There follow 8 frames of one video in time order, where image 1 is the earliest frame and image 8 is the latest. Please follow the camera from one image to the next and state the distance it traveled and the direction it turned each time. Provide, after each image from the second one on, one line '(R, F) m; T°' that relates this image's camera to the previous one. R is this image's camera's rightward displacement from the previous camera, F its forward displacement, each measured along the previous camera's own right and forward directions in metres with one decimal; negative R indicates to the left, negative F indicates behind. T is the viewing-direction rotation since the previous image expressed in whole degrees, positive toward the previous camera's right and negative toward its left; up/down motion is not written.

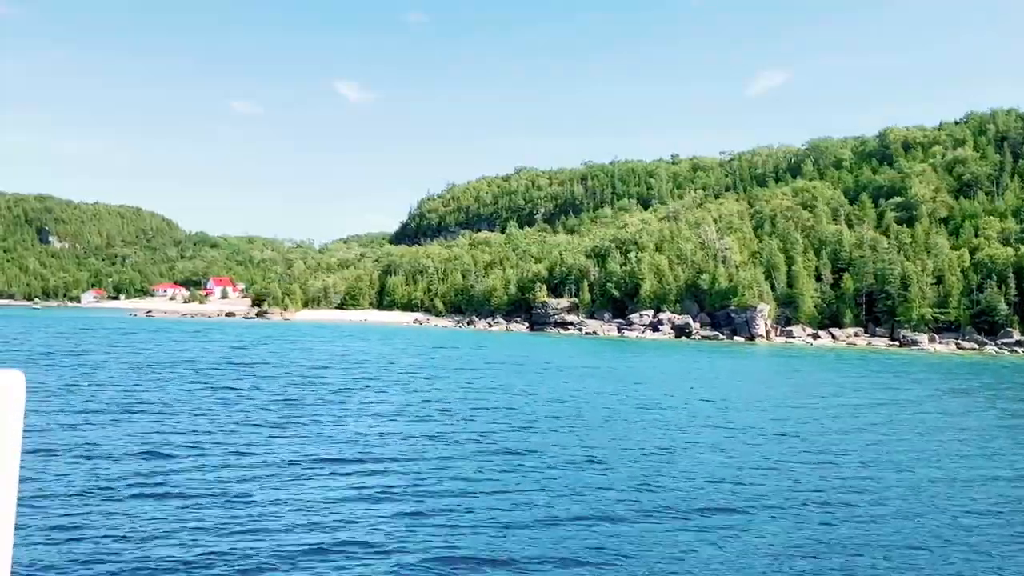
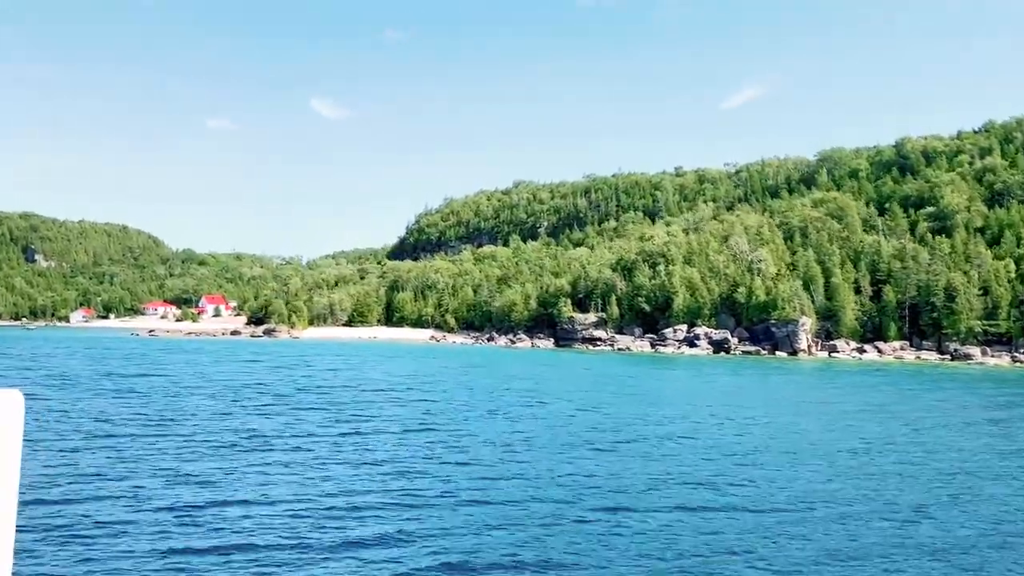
(-4.0, +3.0) m; +1°
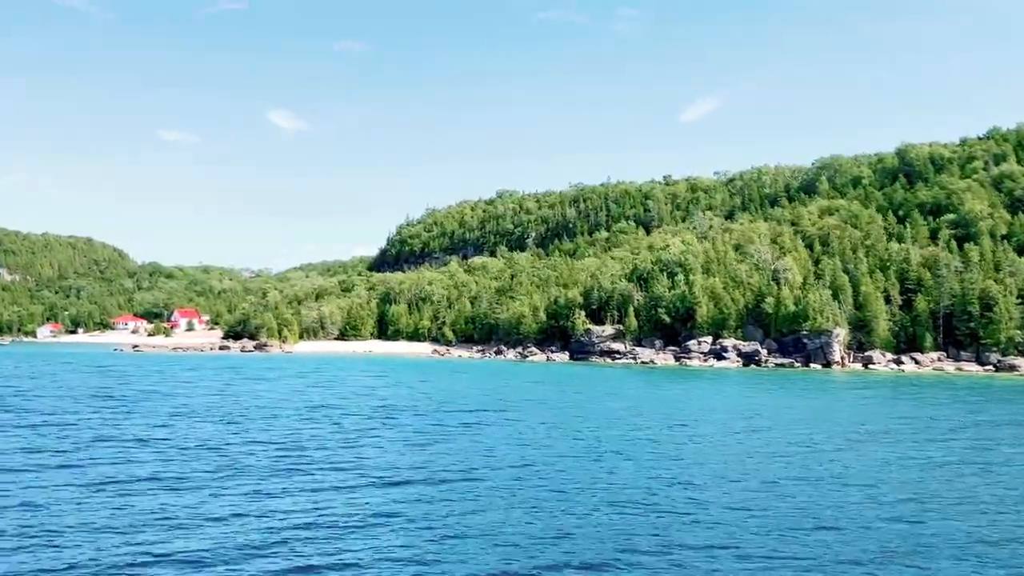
(-4.5, +3.6) m; +2°
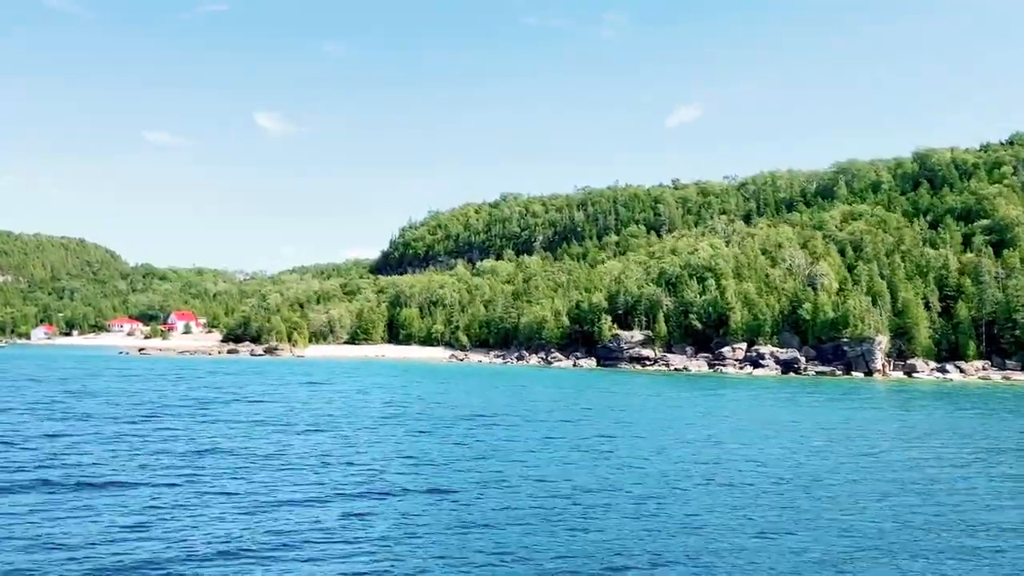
(-3.3, +2.4) m; +1°
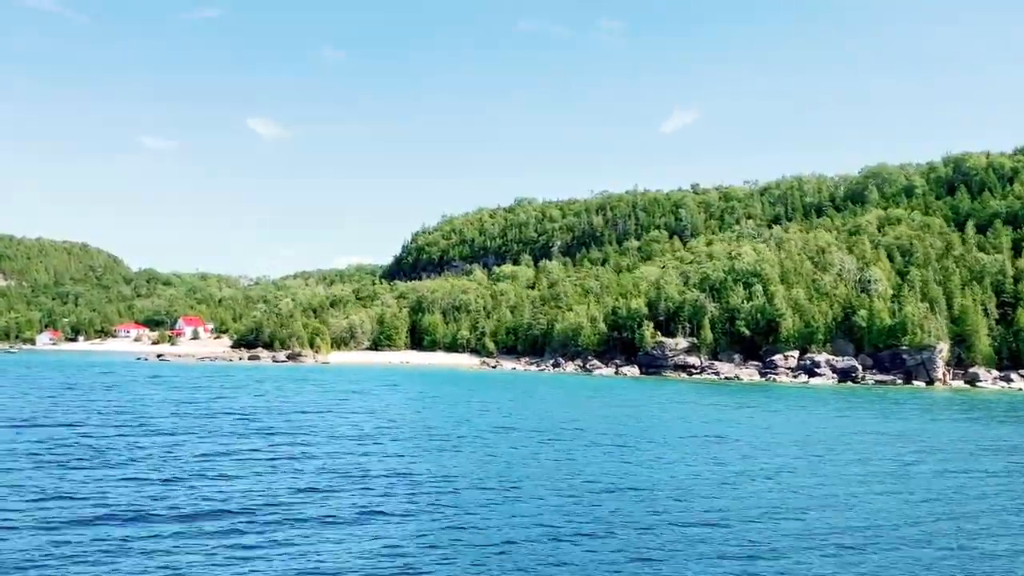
(-3.6, +2.6) m; 0°
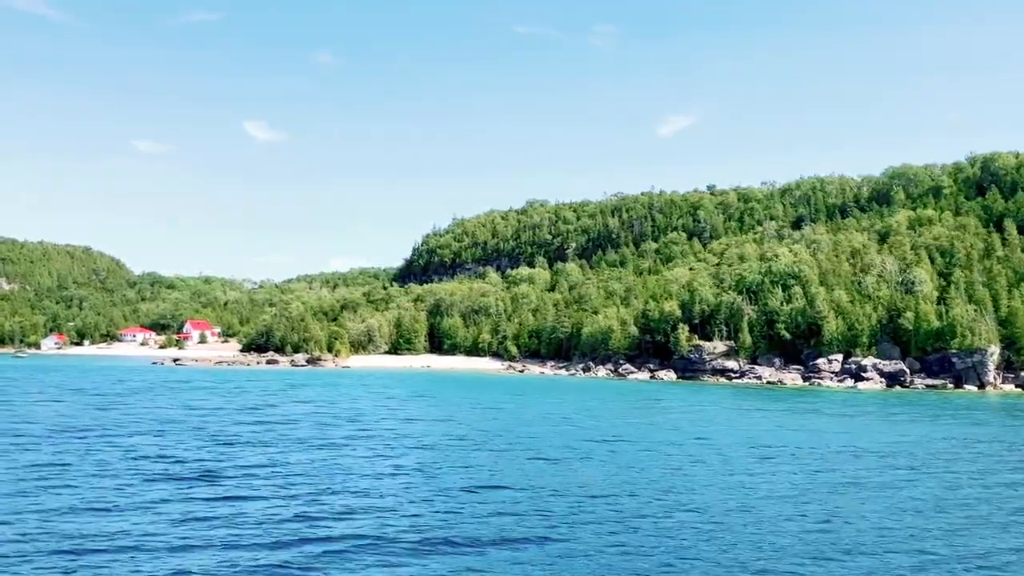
(-2.8, +2.1) m; 0°
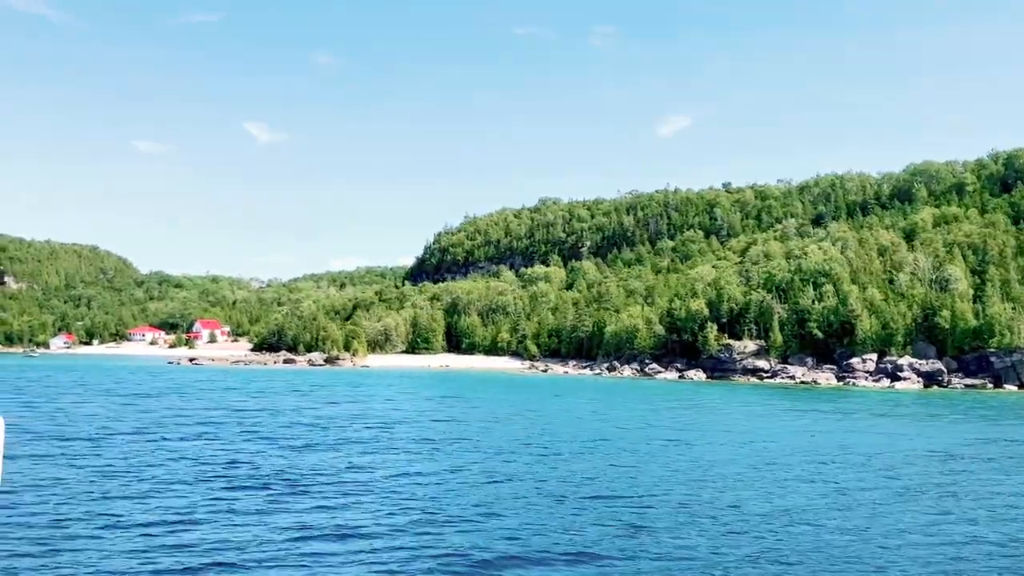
(-1.8, +1.3) m; 0°
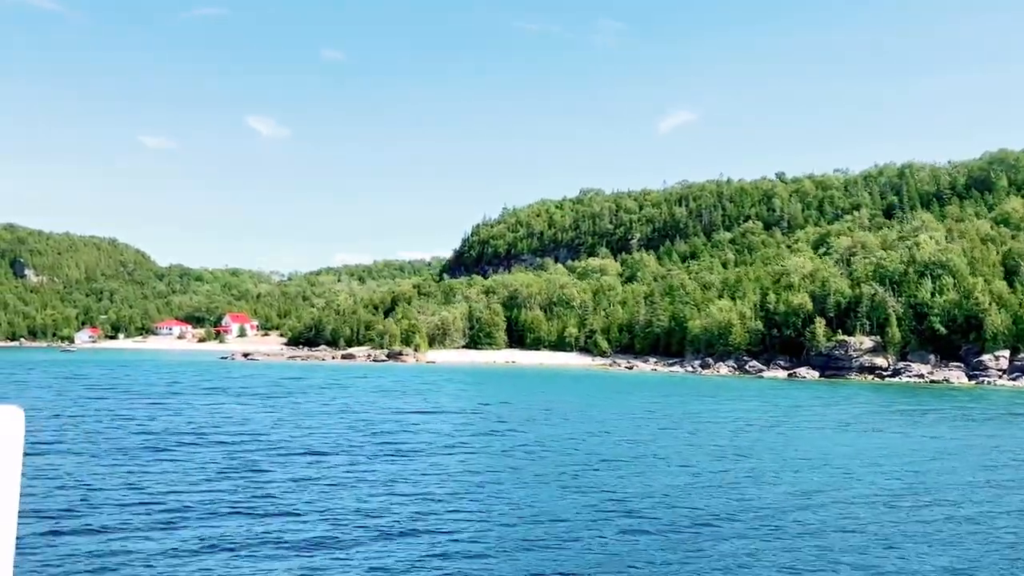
(-6.9, +4.9) m; 0°
